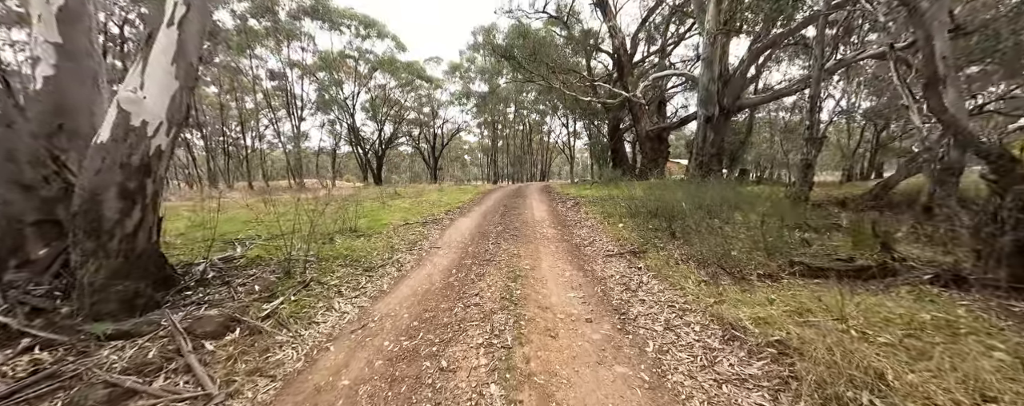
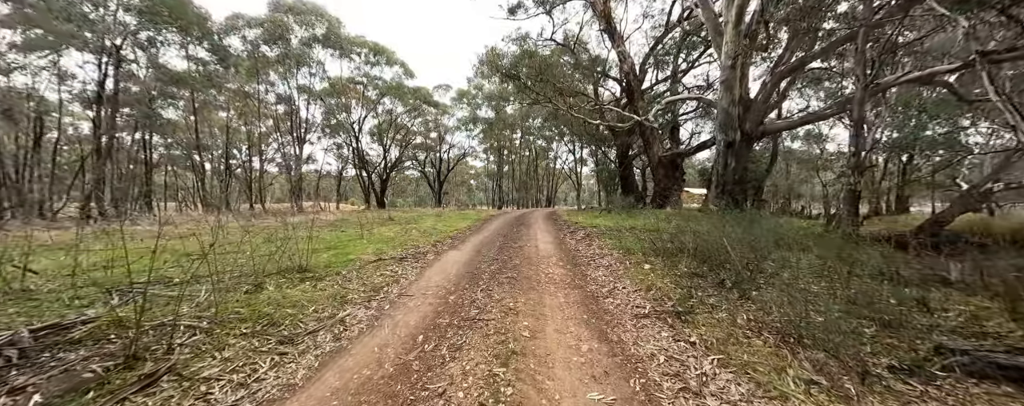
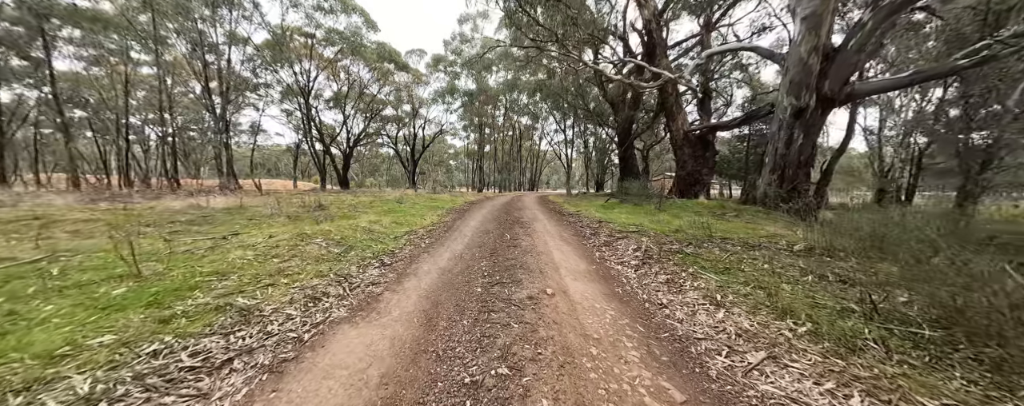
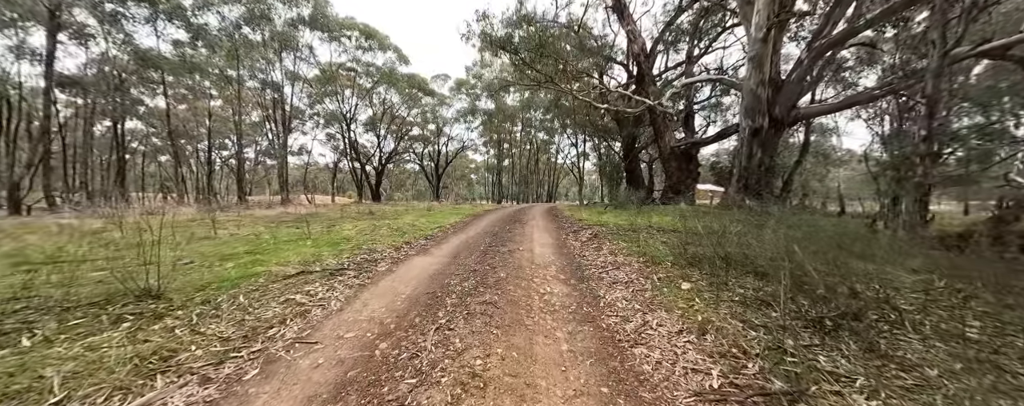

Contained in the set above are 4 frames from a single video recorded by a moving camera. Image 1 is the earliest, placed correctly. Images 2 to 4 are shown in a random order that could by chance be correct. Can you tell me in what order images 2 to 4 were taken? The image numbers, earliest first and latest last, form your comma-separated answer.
2, 4, 3
